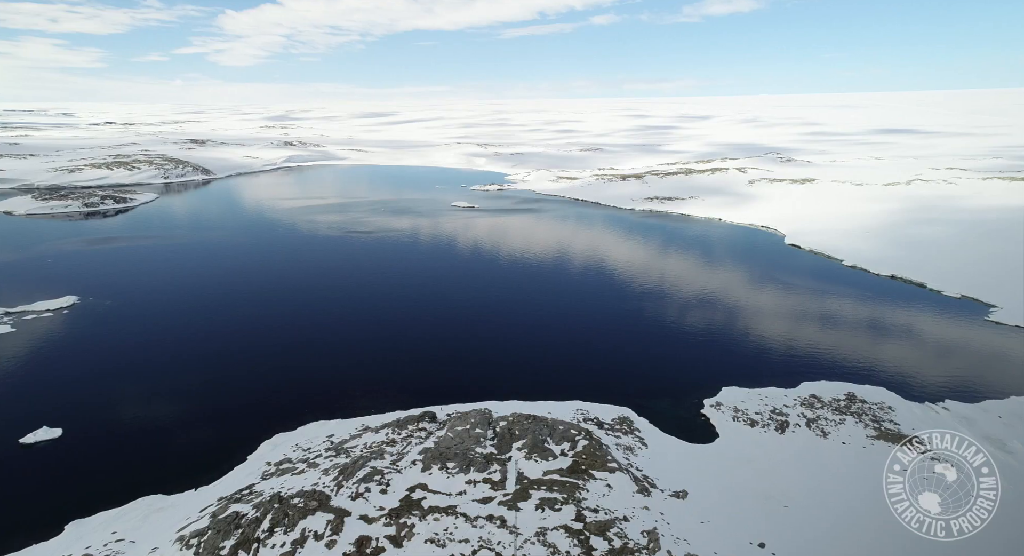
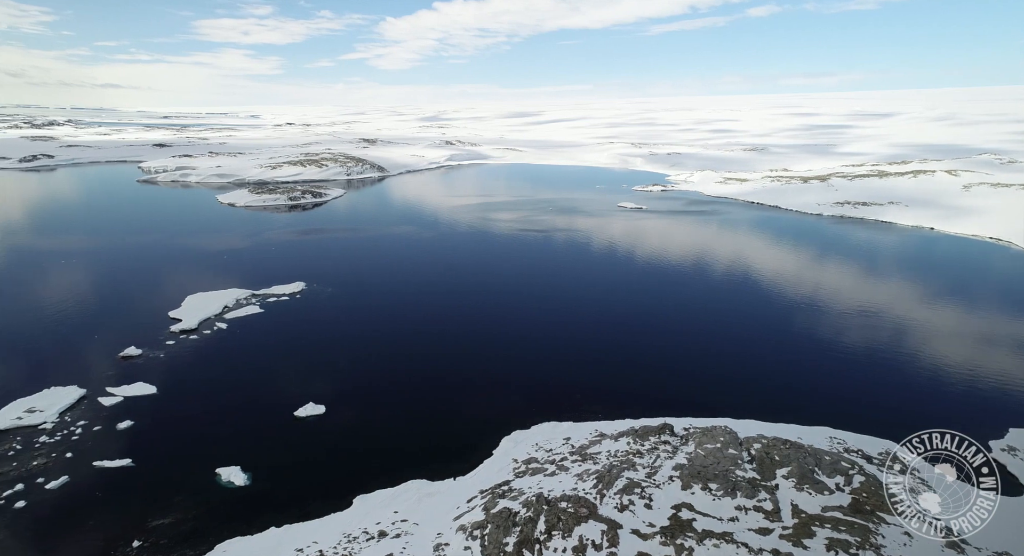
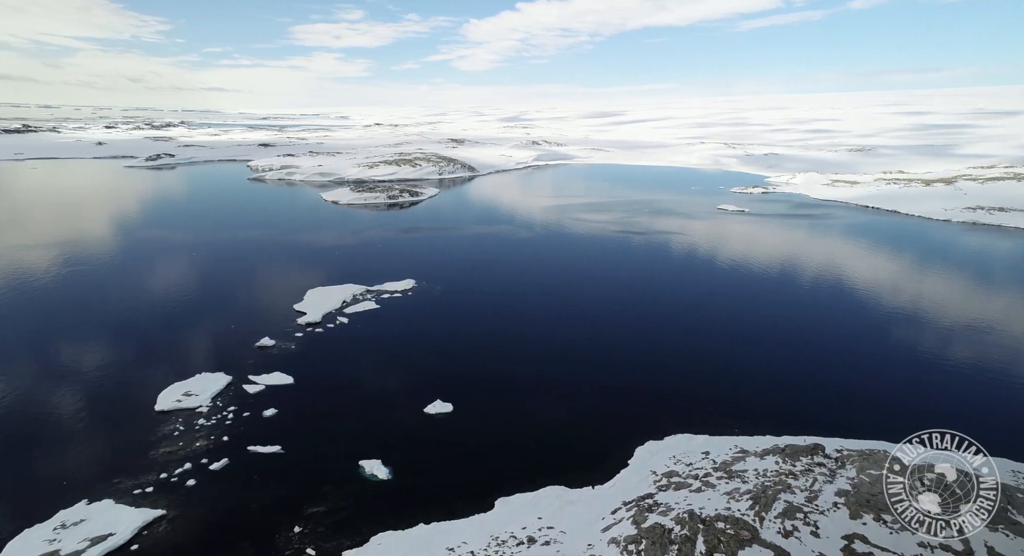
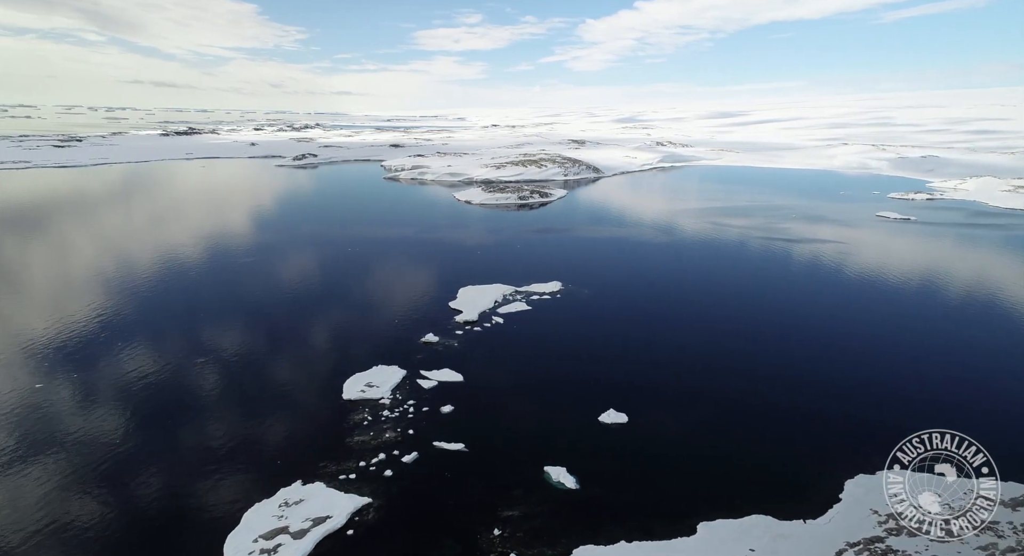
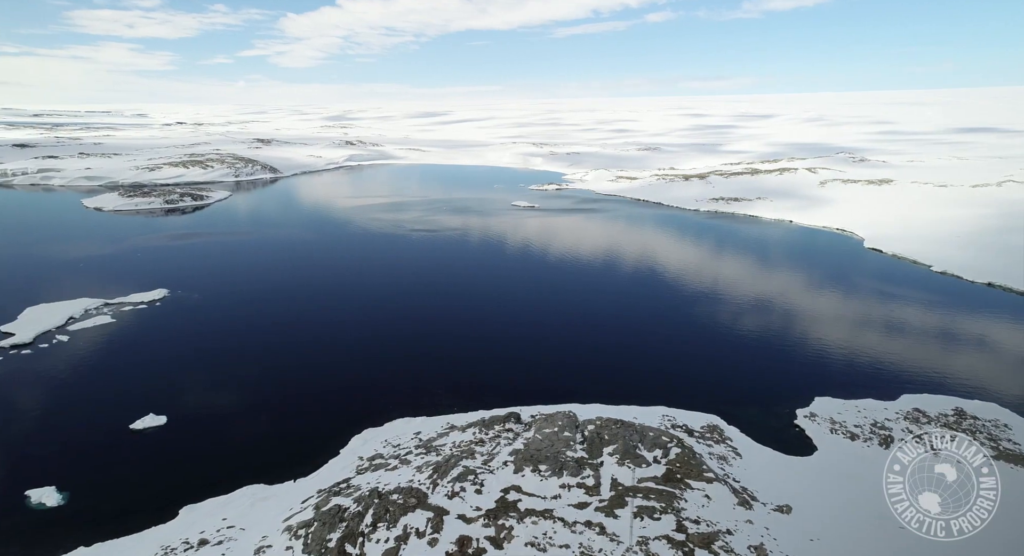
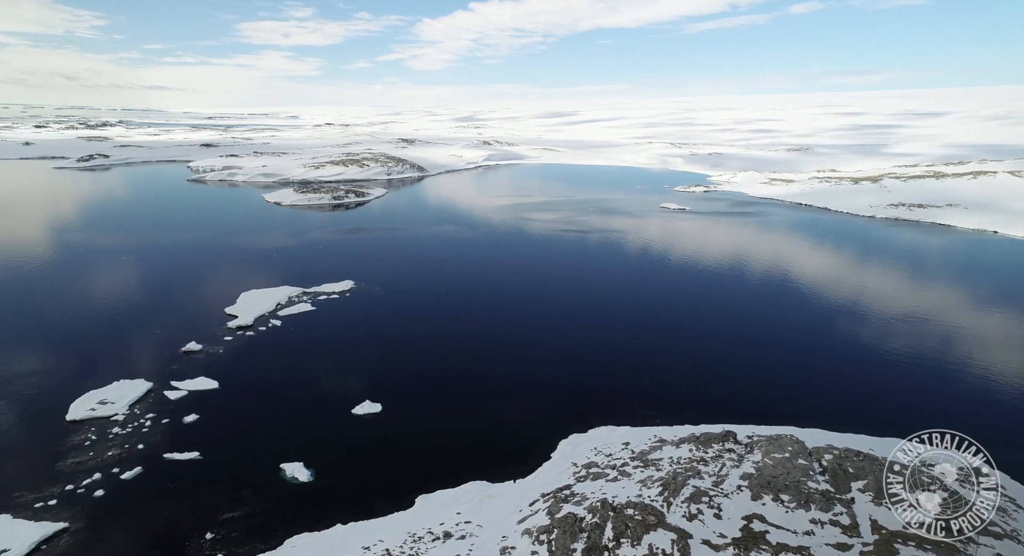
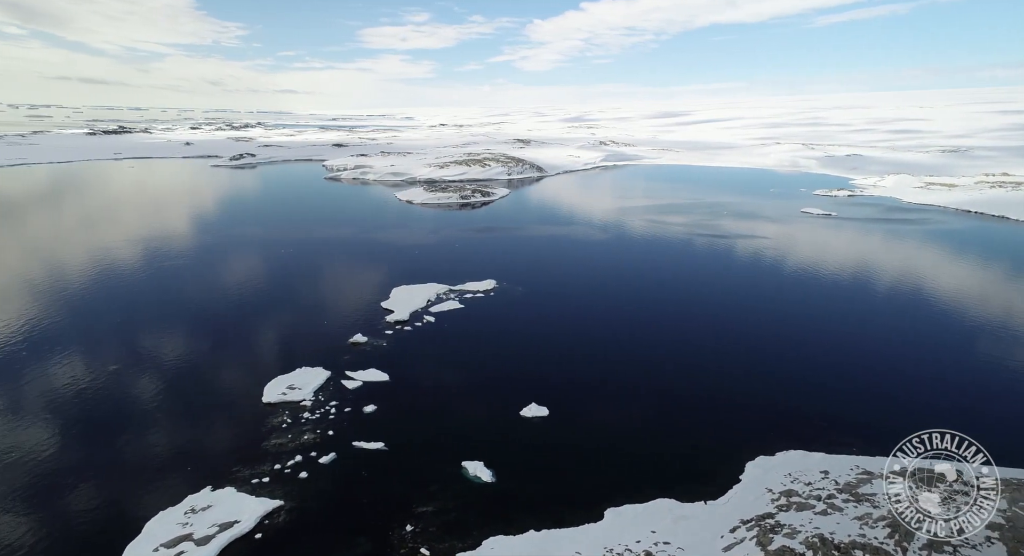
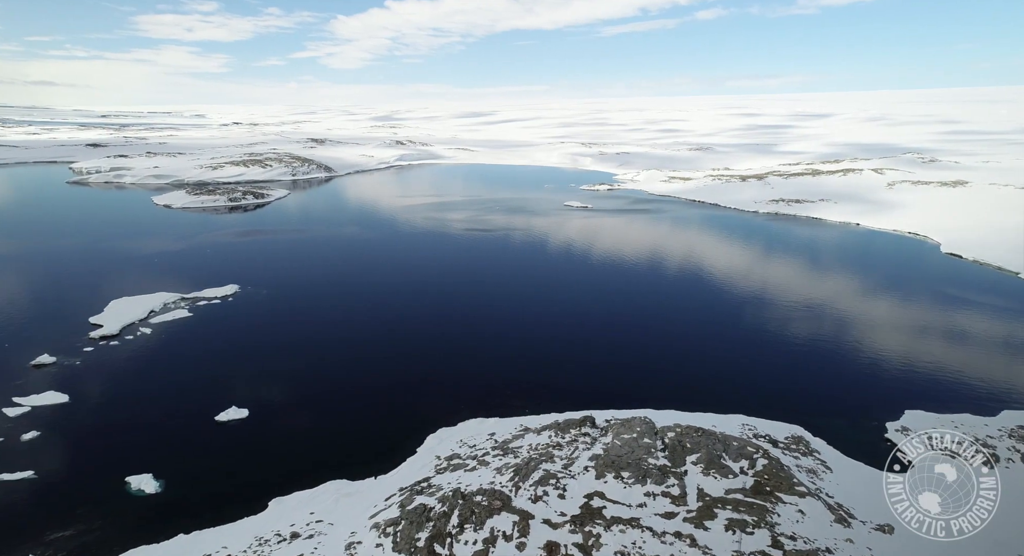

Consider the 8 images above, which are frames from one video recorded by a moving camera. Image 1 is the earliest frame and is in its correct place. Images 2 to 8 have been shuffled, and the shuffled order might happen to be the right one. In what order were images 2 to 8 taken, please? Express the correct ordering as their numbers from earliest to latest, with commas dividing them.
5, 8, 2, 6, 3, 7, 4
